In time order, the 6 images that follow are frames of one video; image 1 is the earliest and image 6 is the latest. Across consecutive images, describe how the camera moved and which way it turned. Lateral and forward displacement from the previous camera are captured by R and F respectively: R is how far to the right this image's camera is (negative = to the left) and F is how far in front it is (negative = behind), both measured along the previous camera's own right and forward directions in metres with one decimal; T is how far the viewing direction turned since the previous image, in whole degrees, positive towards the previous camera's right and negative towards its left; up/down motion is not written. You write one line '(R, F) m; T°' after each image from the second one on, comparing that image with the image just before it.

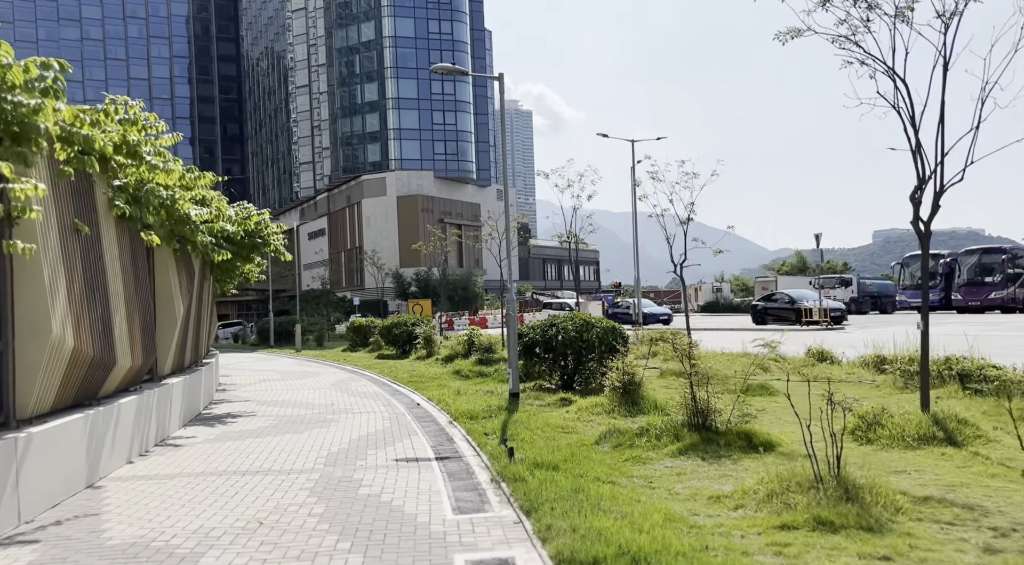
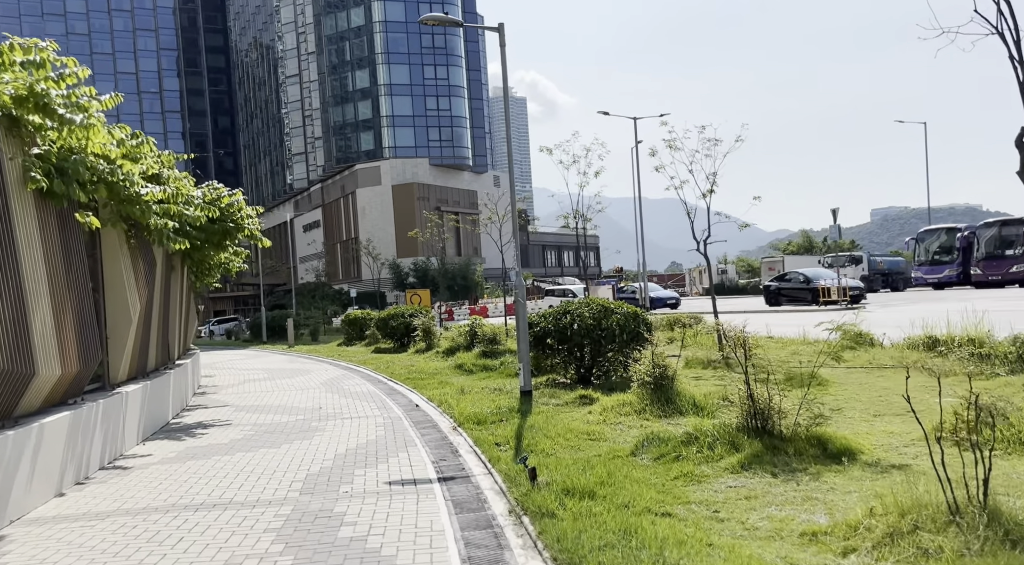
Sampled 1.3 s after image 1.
(-0.1, +1.8) m; 0°
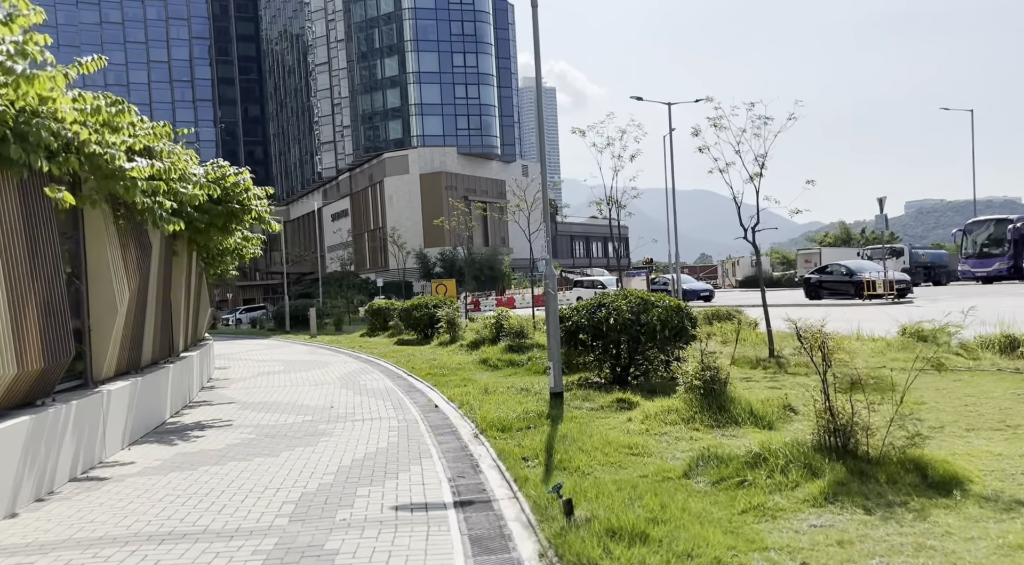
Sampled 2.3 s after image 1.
(0.0, +1.3) m; -2°
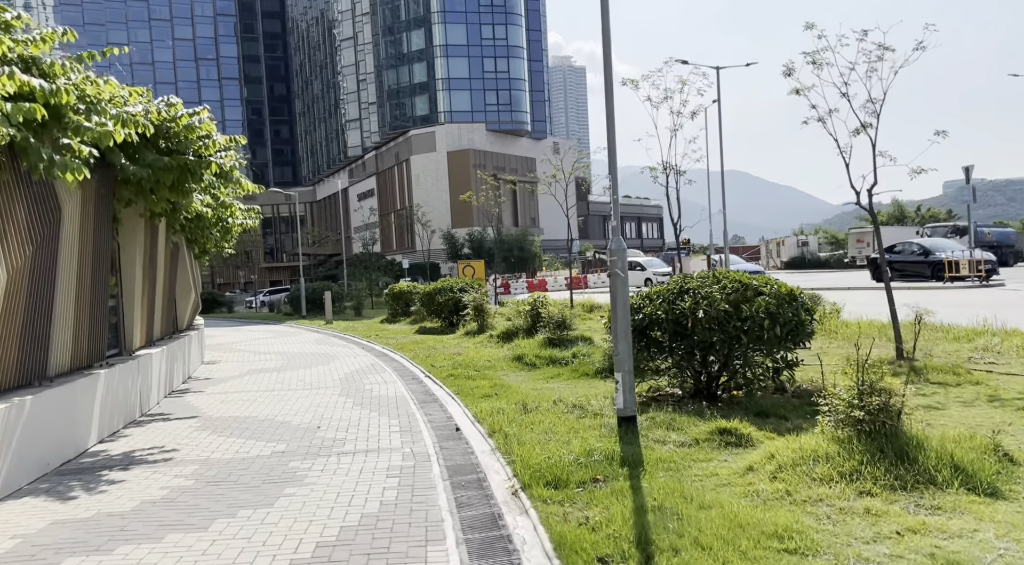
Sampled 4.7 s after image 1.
(-0.2, +3.4) m; -2°
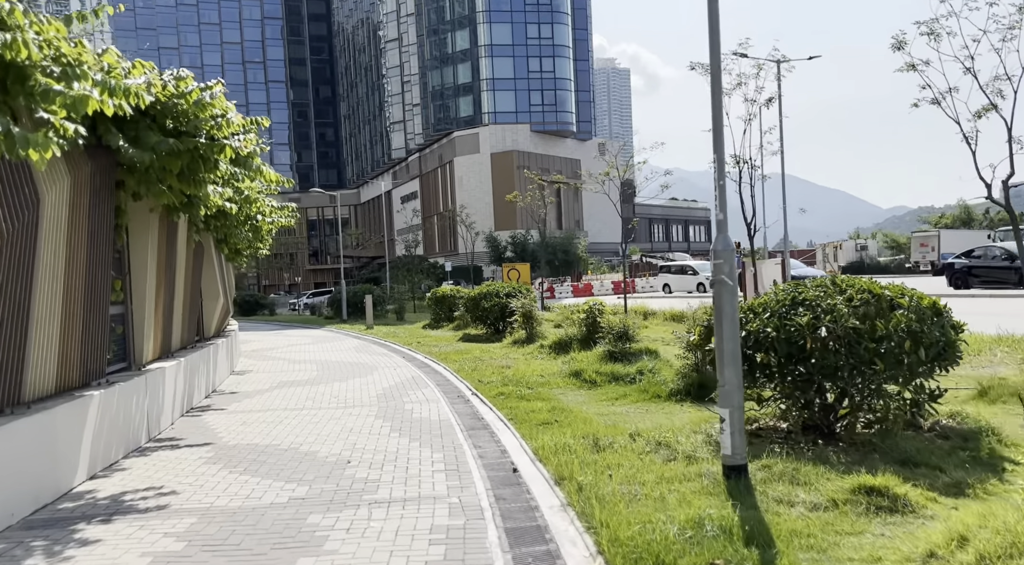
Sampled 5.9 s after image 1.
(-0.3, +1.7) m; -3°
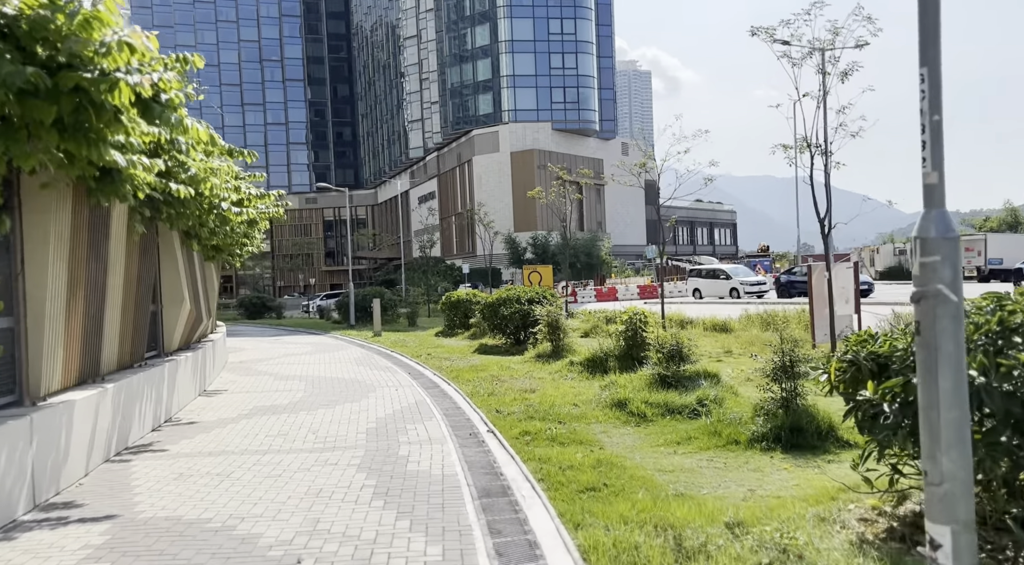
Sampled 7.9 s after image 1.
(-0.1, +2.8) m; -1°
